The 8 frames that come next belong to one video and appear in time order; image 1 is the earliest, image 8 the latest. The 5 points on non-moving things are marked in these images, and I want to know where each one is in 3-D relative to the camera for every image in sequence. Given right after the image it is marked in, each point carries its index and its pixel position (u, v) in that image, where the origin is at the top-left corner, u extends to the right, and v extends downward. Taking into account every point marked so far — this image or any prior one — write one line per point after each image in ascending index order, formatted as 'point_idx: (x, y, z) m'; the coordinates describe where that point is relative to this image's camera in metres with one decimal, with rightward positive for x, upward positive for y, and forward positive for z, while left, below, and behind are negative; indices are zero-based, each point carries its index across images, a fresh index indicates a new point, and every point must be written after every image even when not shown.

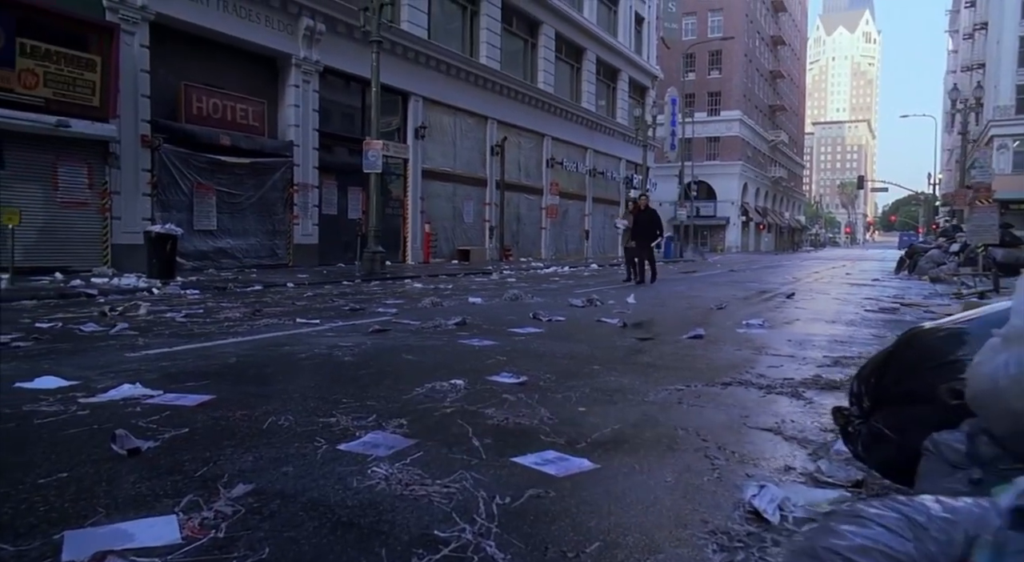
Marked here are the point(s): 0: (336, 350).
0: (-1.5, -0.6, +5.8) m
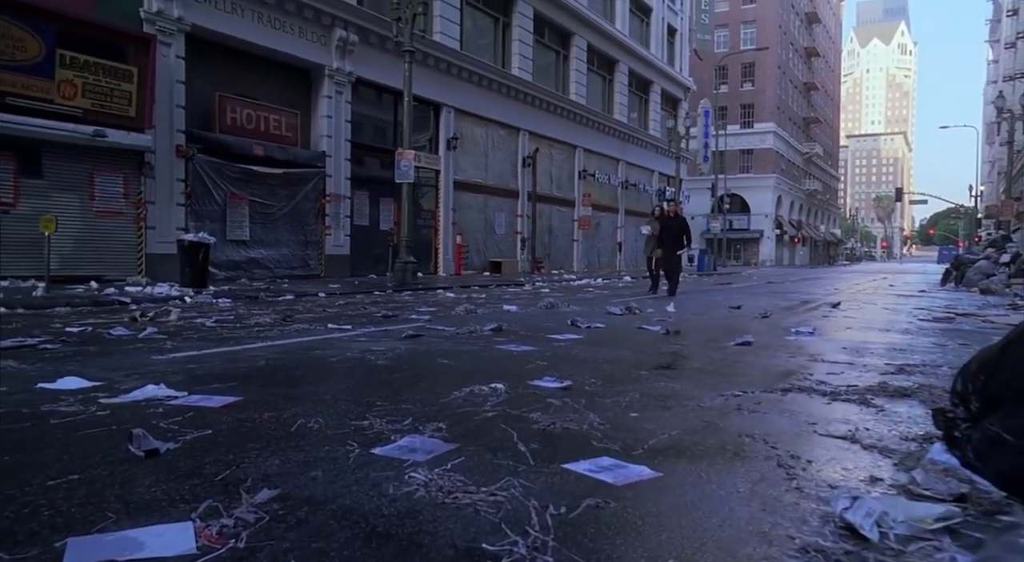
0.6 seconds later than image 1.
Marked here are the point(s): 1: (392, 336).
0: (-1.2, -0.6, +5.6) m
1: (-1.2, -0.5, +6.7) m
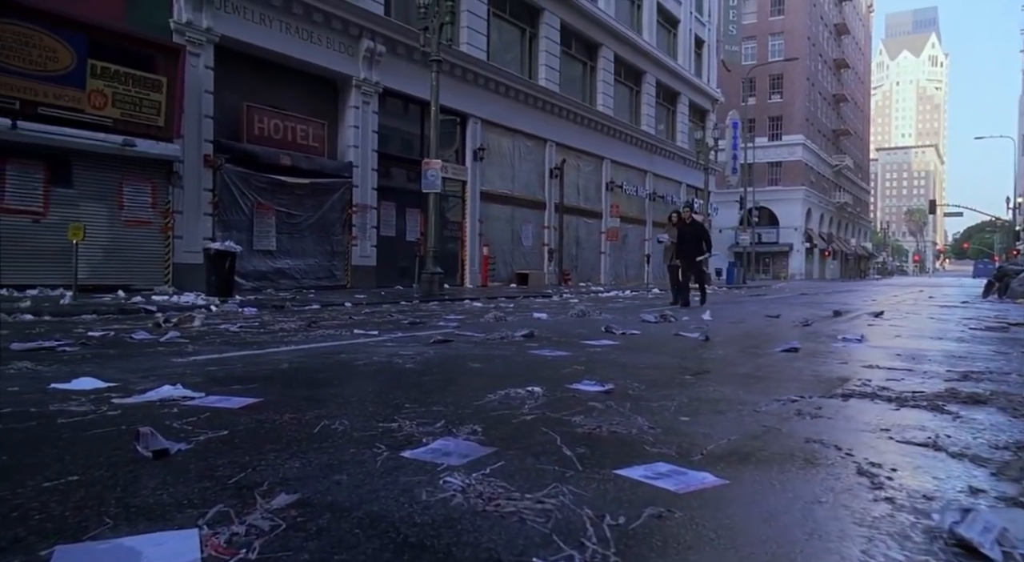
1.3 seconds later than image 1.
0: (-0.9, -0.6, +5.3) m
1: (-0.9, -0.6, +6.5) m
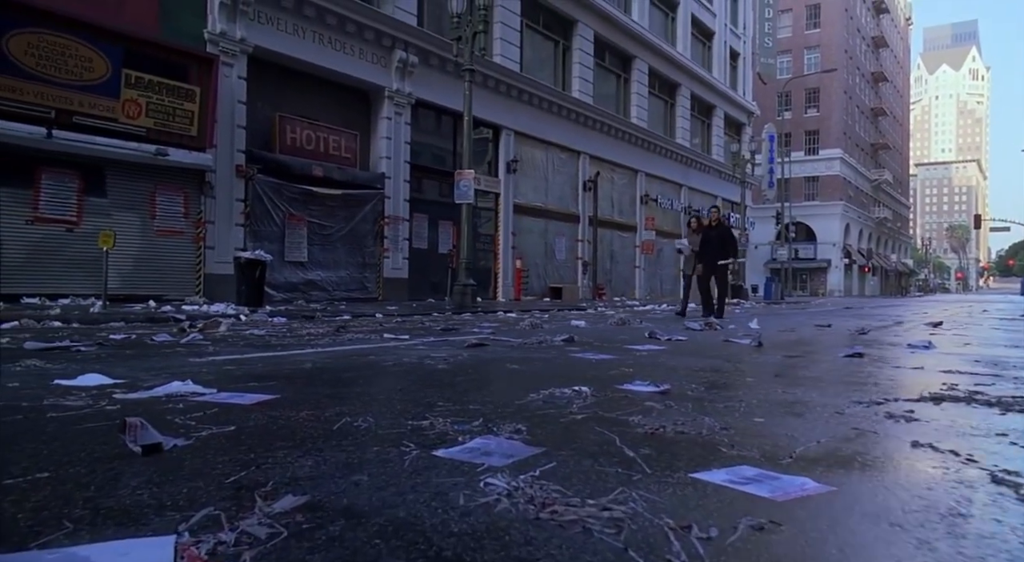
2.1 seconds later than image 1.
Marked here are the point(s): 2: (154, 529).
0: (-0.6, -0.6, +4.9) m
1: (-0.5, -0.6, +6.1) m
2: (-0.8, -0.5, +1.5) m
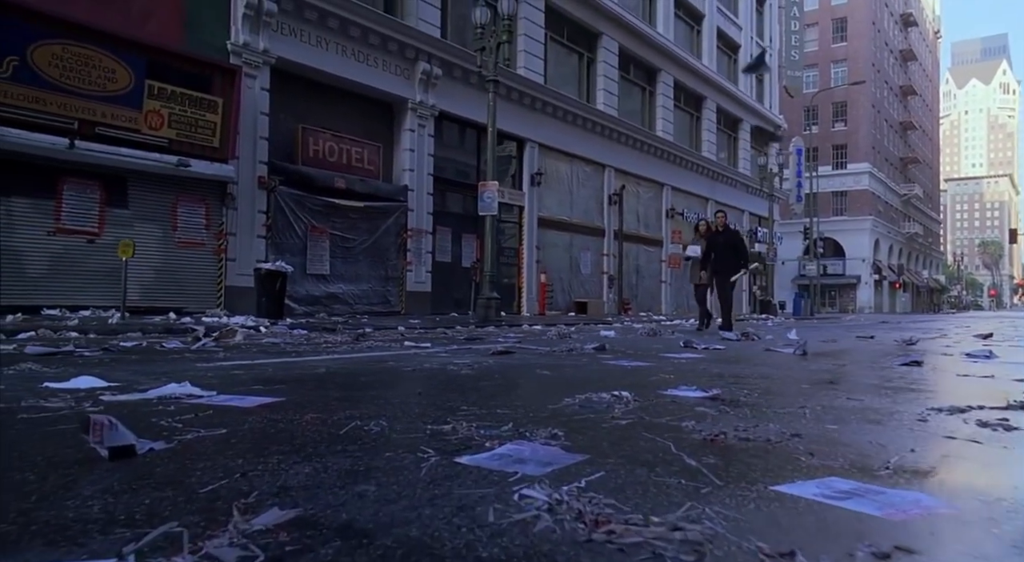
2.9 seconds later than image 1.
0: (-0.4, -0.6, +4.6) m
1: (-0.3, -0.6, +5.7) m
2: (-0.7, -0.4, +1.1) m
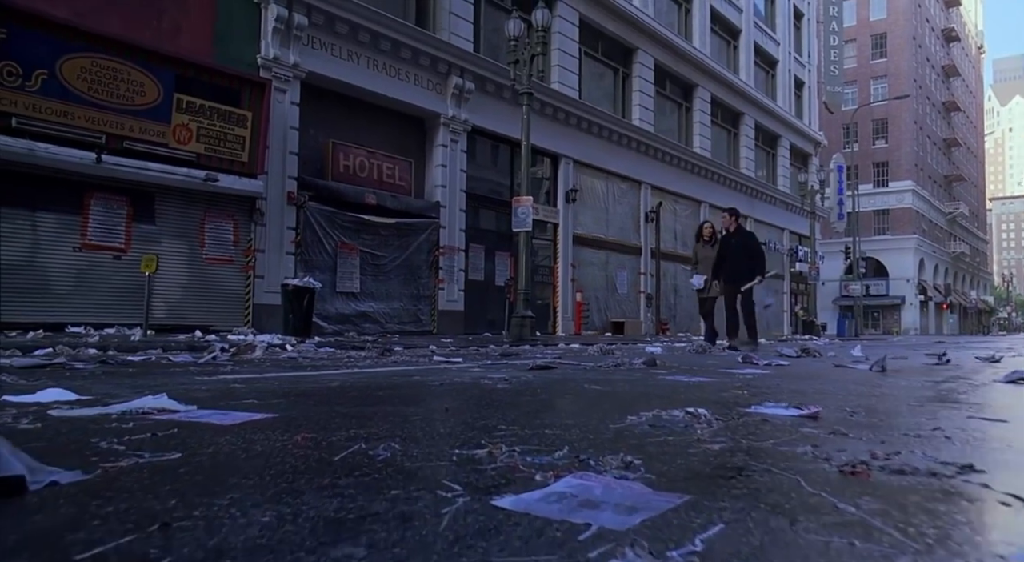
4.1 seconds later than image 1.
0: (-0.2, -0.6, +4.0) m
1: (0.0, -0.6, +5.1) m
2: (-0.6, -0.3, +0.6) m
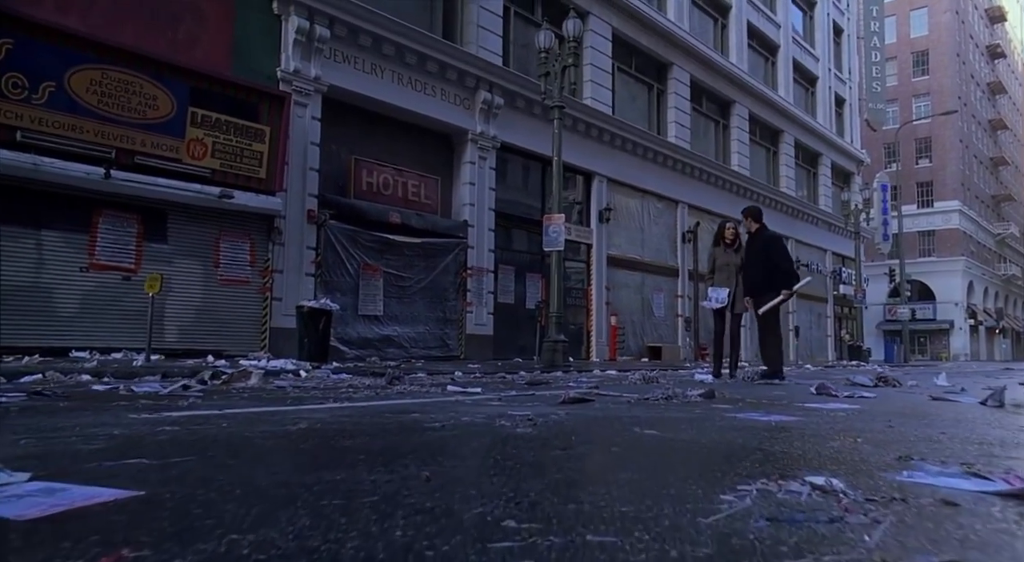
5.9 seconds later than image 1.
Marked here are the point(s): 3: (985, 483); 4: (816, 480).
0: (0.0, -0.6, +3.1) m
1: (+0.2, -0.7, +4.2) m
2: (-0.6, -0.3, -0.3) m
3: (+1.1, -0.5, +1.7) m
4: (+0.7, -0.5, +1.6) m
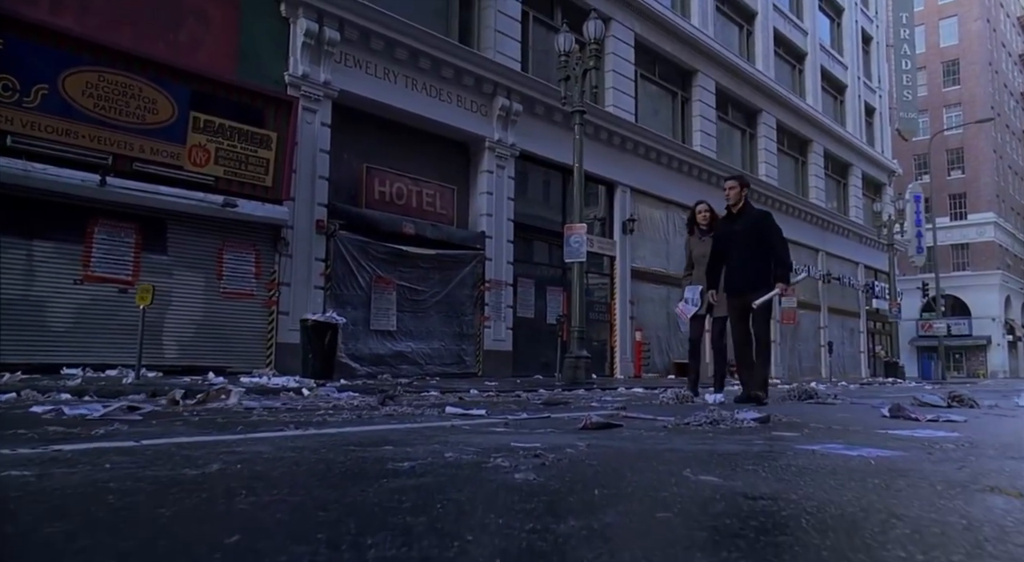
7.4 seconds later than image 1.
0: (0.0, -0.6, +2.3) m
1: (+0.2, -0.7, +3.4) m
2: (-0.7, -0.1, -1.0) m
3: (+1.1, -0.4, +0.9) m
4: (+0.6, -0.4, +0.9) m
